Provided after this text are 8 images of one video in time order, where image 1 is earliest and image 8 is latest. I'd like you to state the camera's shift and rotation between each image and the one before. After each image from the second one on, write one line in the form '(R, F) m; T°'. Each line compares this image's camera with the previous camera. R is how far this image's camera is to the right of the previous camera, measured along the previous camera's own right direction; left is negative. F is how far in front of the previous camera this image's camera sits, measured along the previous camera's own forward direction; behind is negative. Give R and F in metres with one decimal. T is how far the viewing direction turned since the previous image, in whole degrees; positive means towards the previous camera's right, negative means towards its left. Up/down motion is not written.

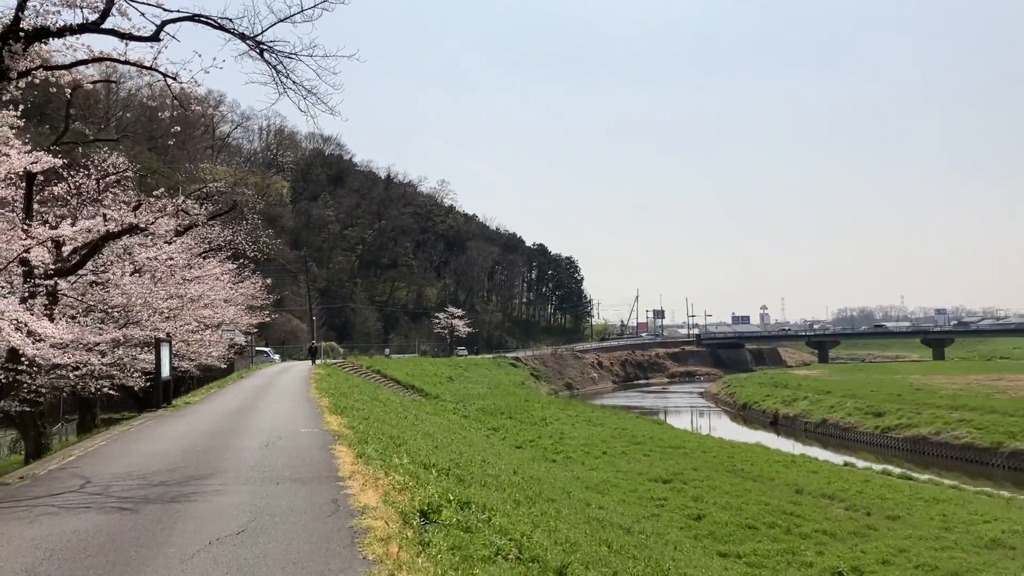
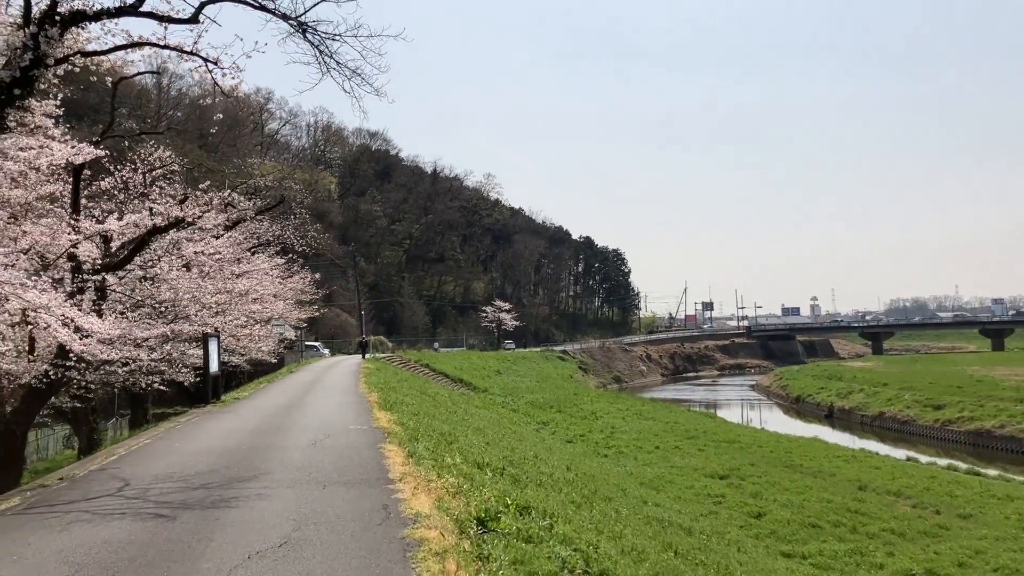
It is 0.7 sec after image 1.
(-0.1, +0.5) m; -4°
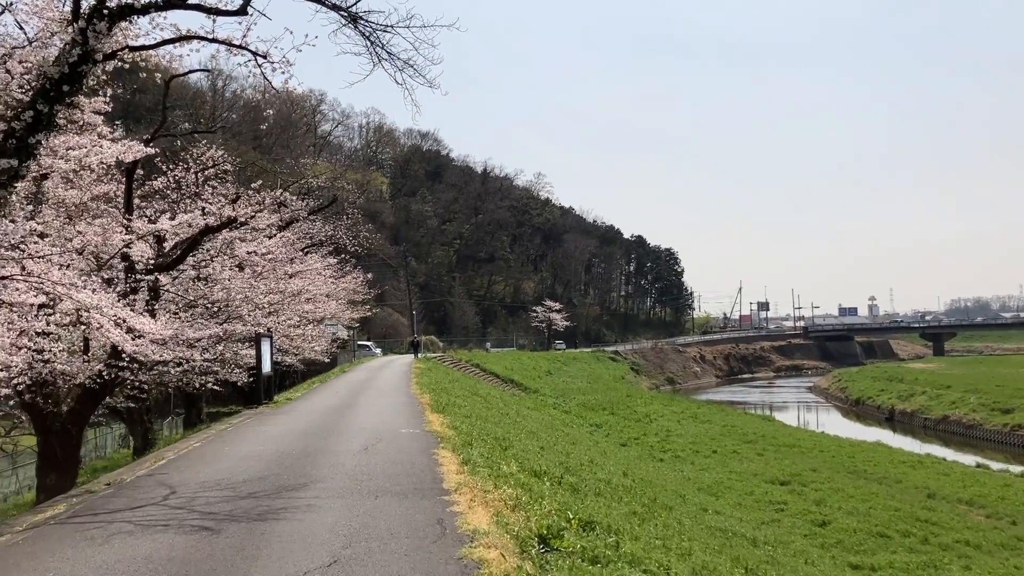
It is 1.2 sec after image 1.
(-0.1, +0.4) m; -4°
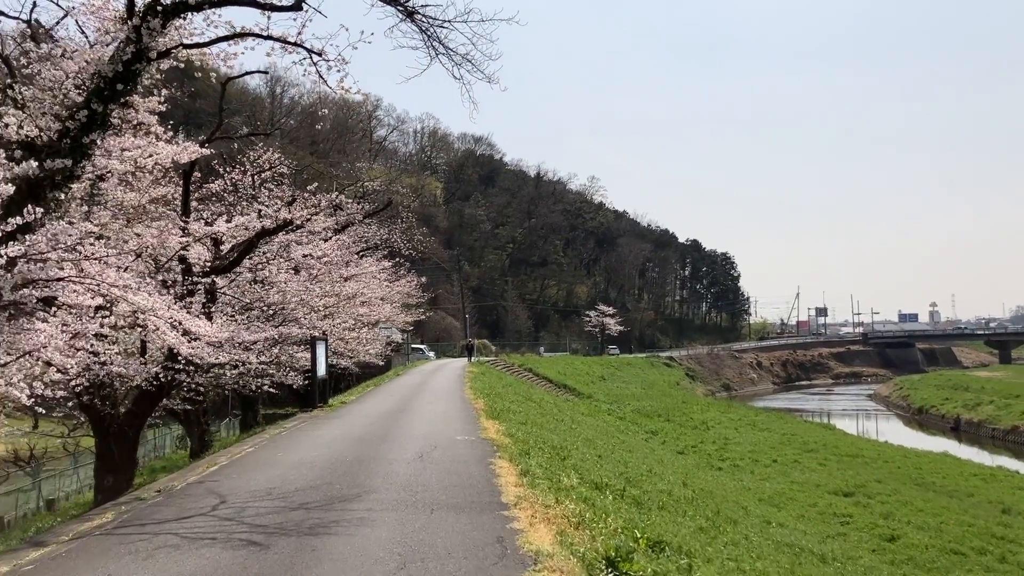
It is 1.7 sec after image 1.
(-0.1, +0.4) m; -4°
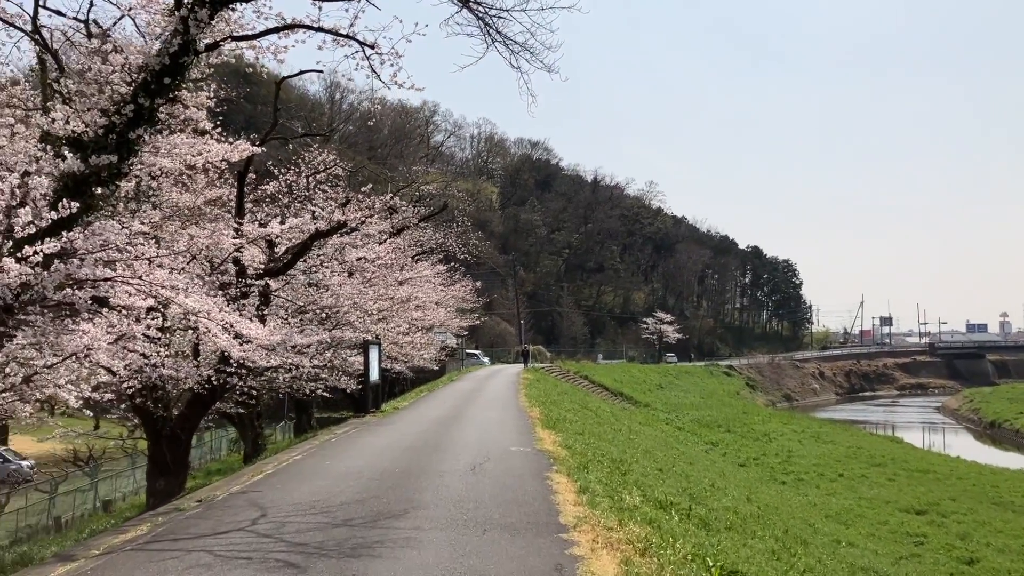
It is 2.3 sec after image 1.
(0.0, +0.4) m; -4°
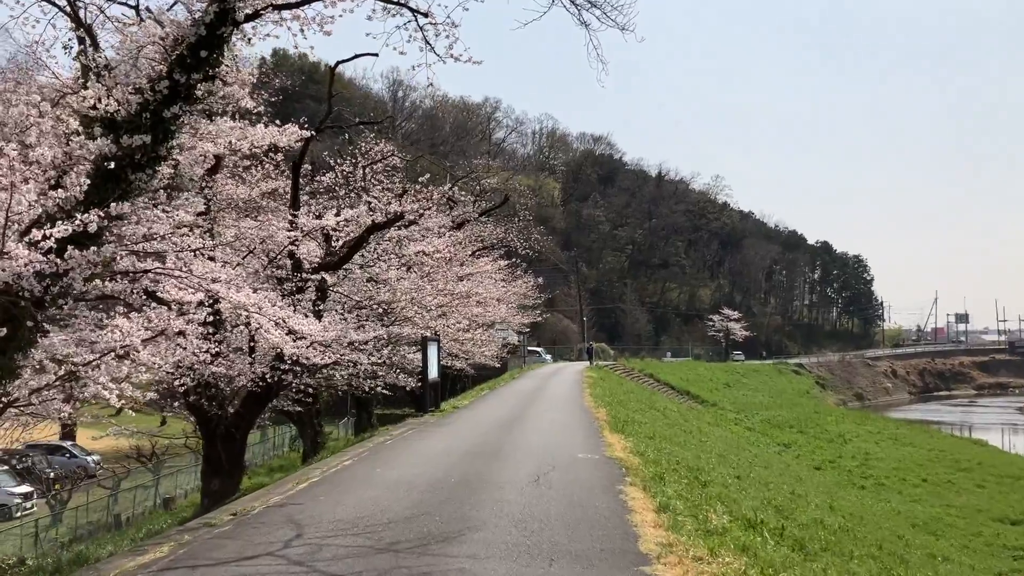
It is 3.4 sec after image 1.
(-0.1, +0.7) m; -5°
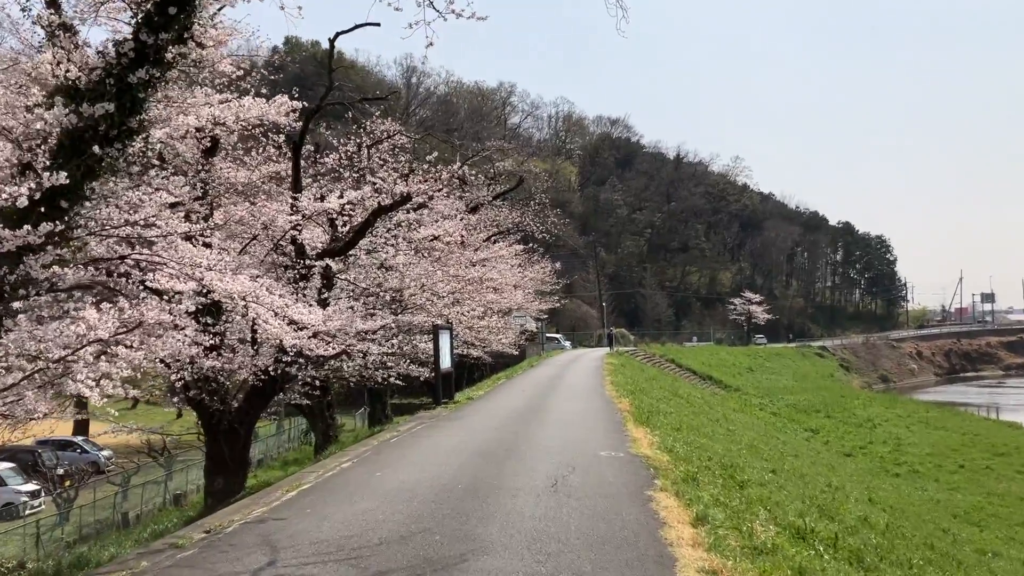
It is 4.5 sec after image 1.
(+0.1, +0.7) m; -2°
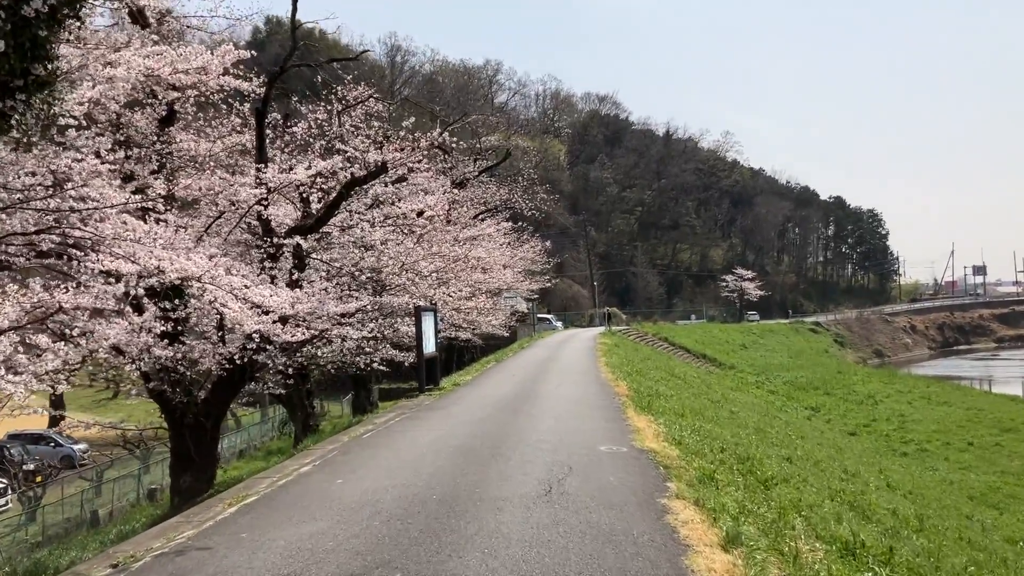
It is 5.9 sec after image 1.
(+0.1, +0.8) m; +1°
